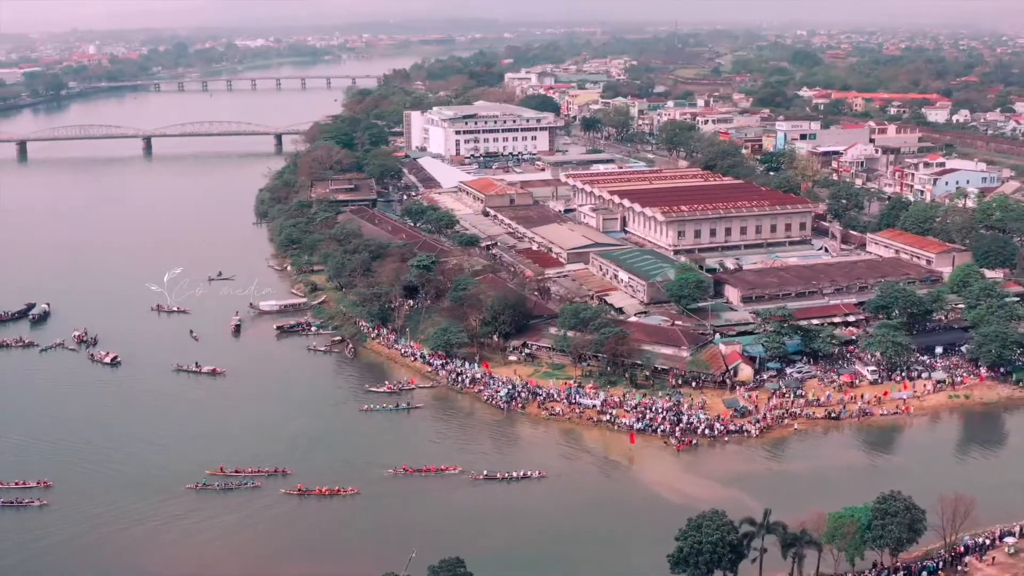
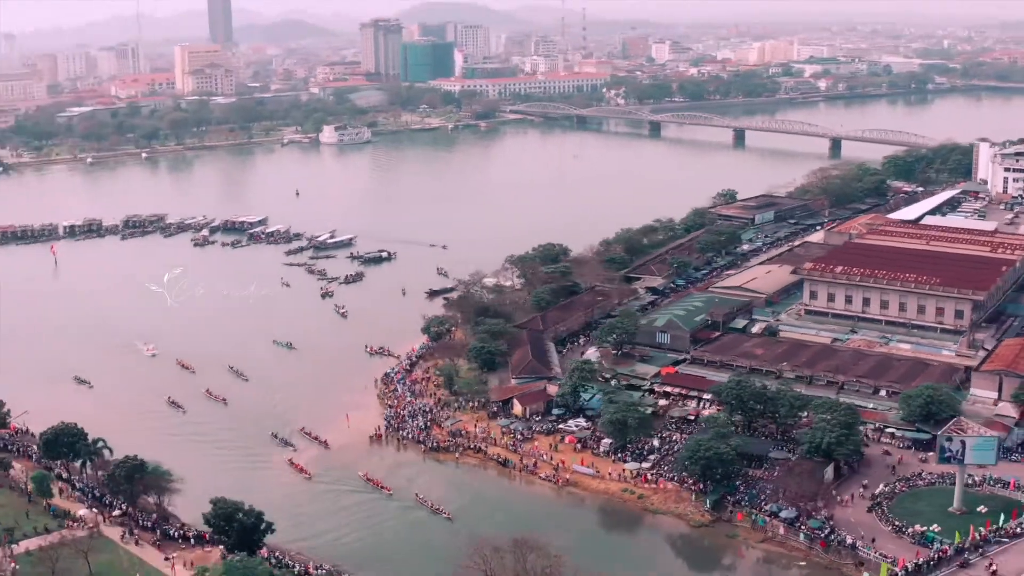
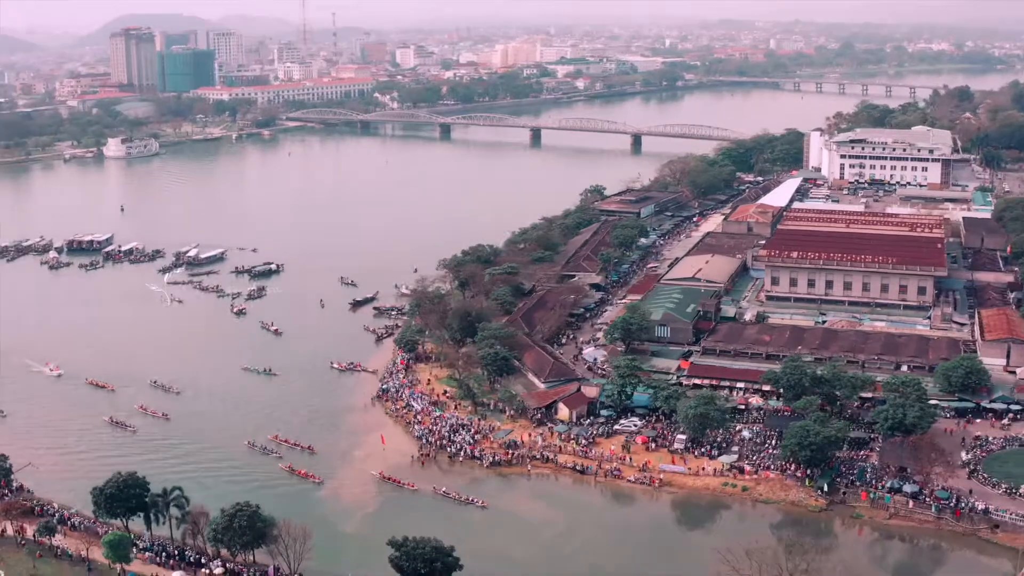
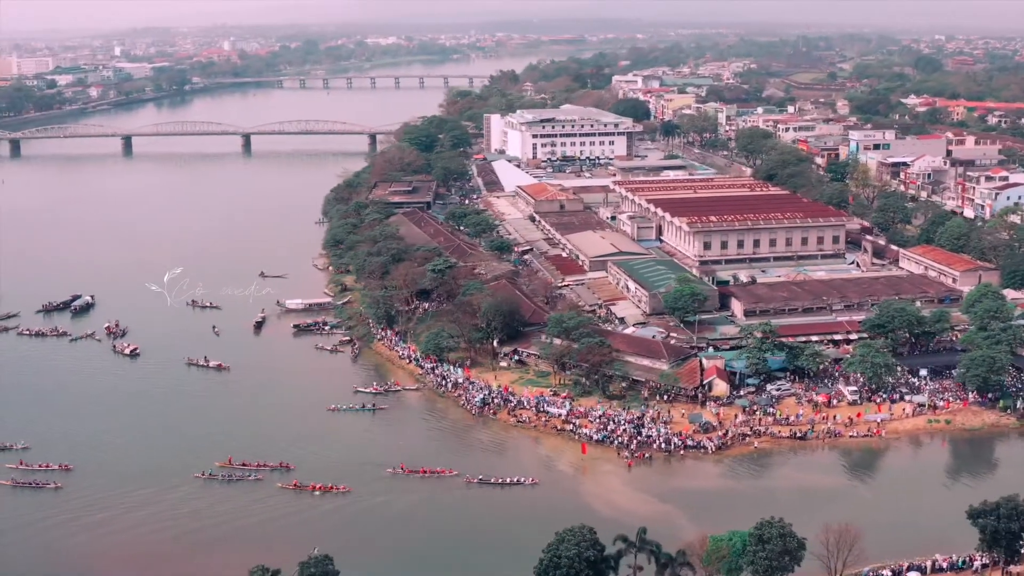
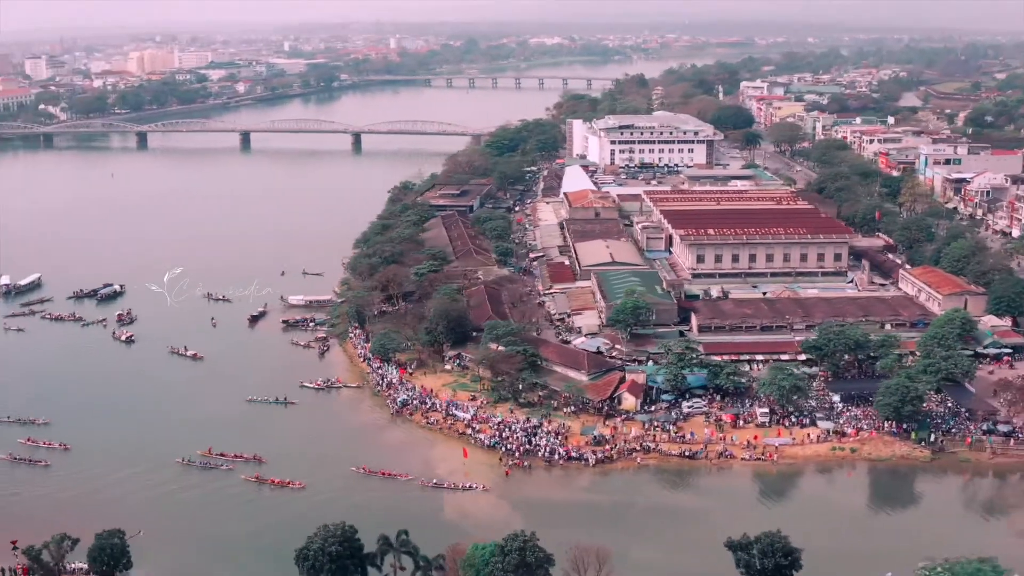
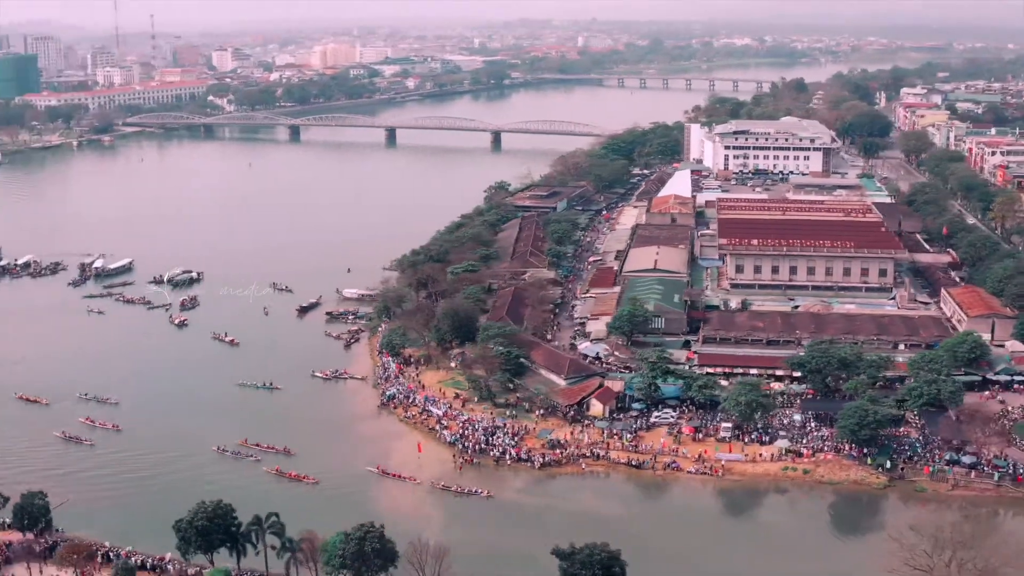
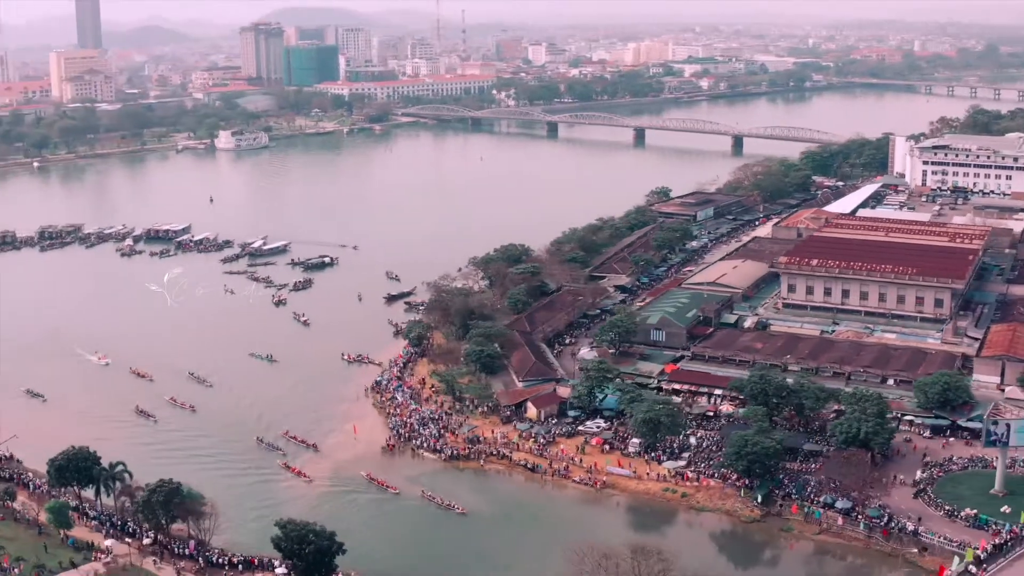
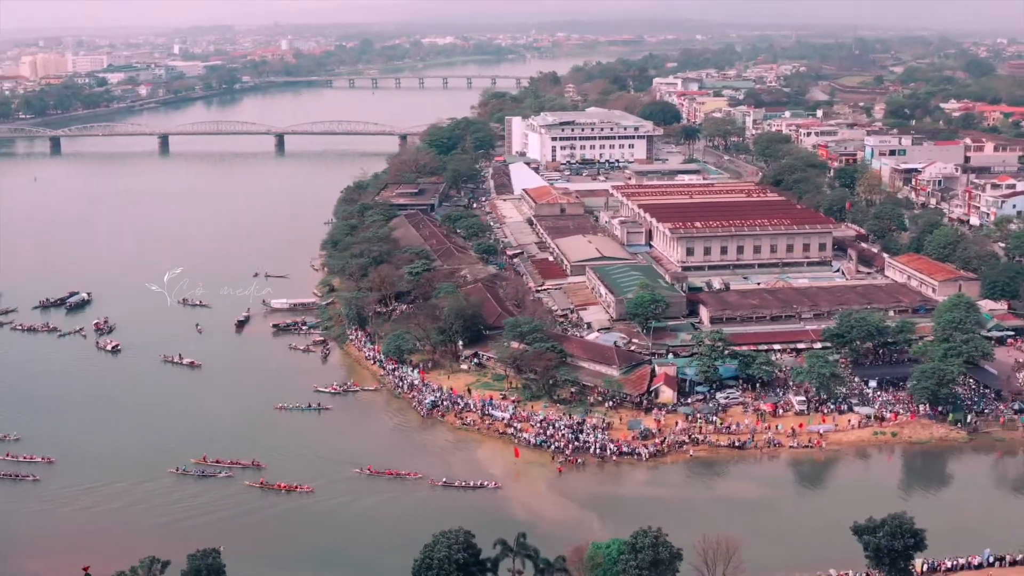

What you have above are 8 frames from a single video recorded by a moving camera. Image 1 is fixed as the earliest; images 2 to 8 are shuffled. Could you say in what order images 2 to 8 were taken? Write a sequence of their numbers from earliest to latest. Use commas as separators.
4, 8, 5, 6, 3, 7, 2
